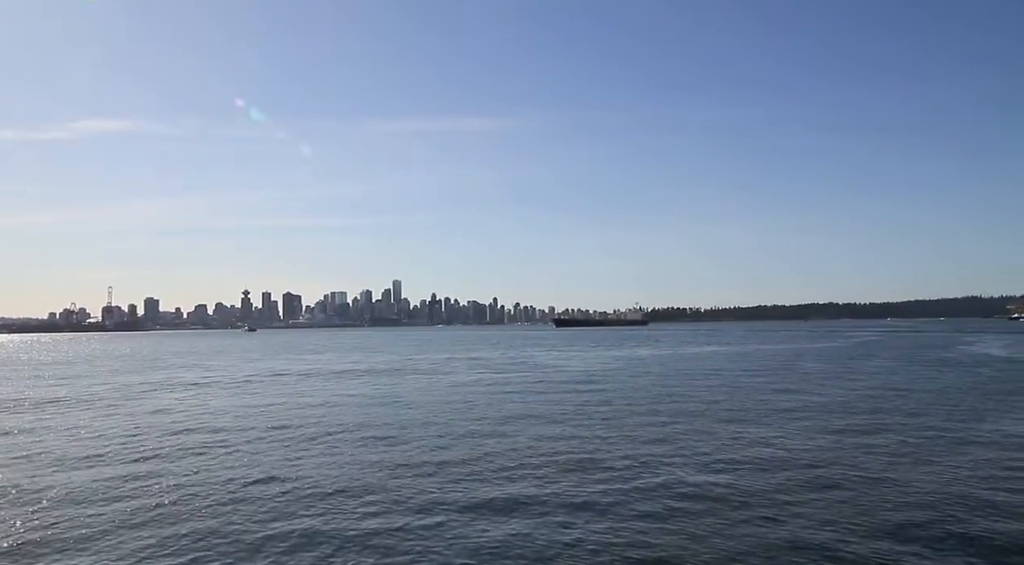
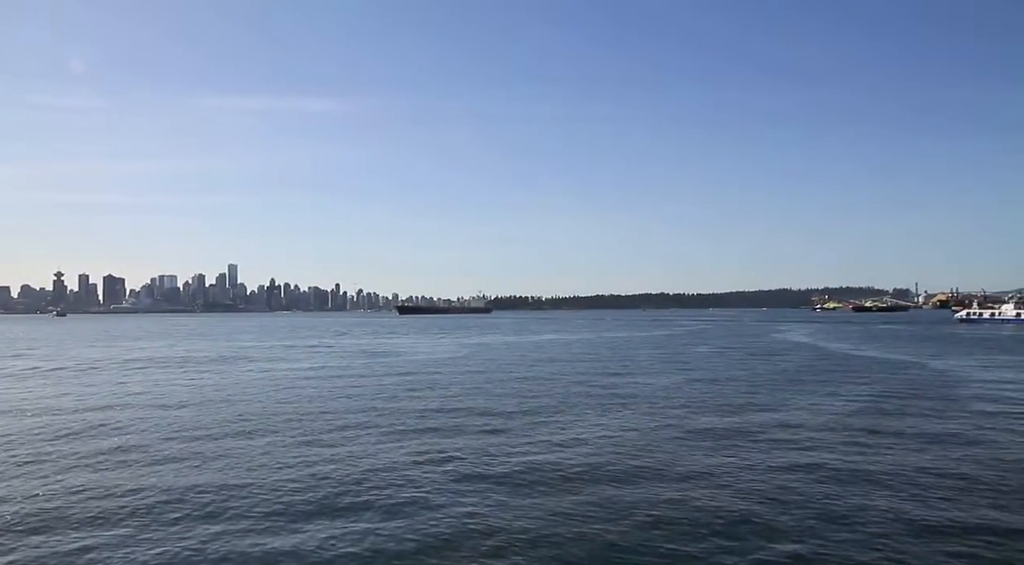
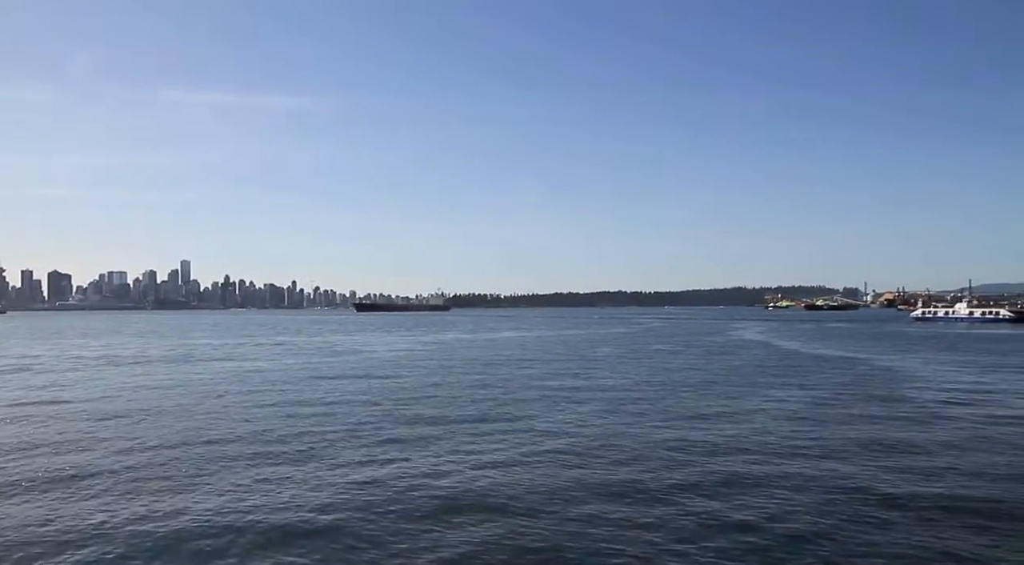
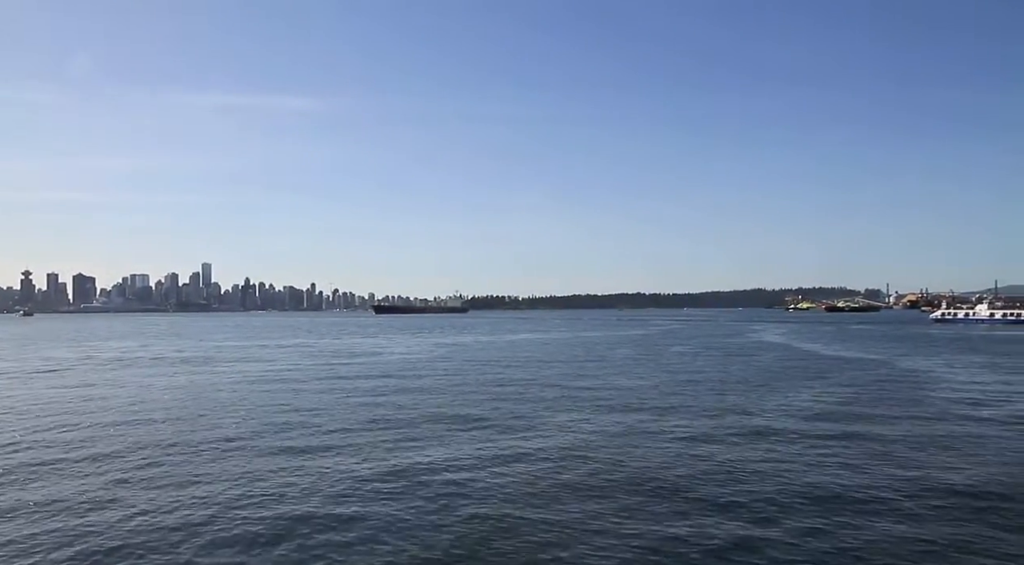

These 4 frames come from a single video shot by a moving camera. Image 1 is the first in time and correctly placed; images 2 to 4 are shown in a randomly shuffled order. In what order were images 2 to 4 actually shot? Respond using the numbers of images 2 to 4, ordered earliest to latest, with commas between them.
2, 4, 3
